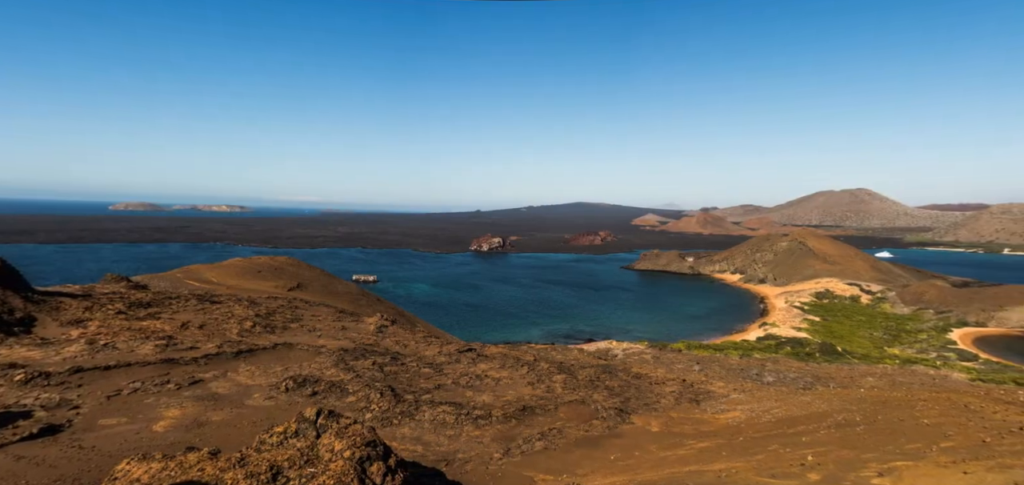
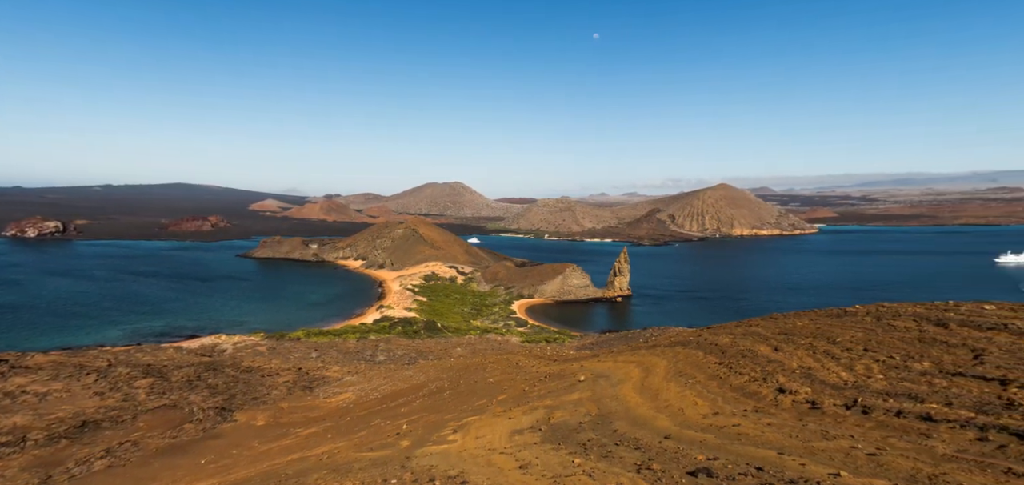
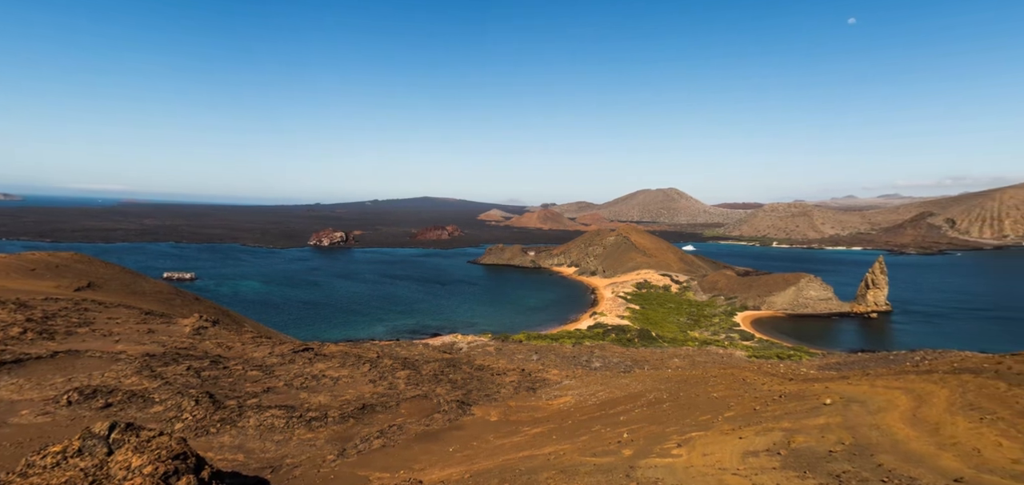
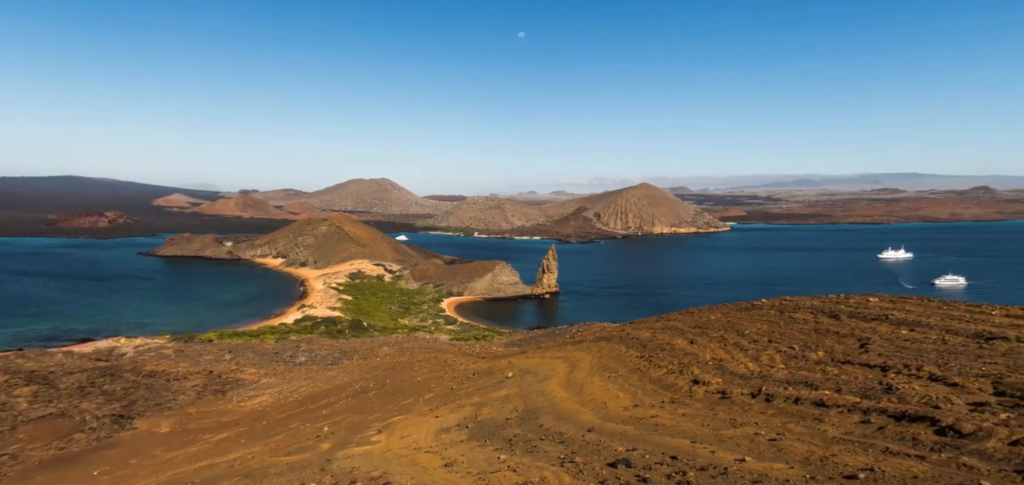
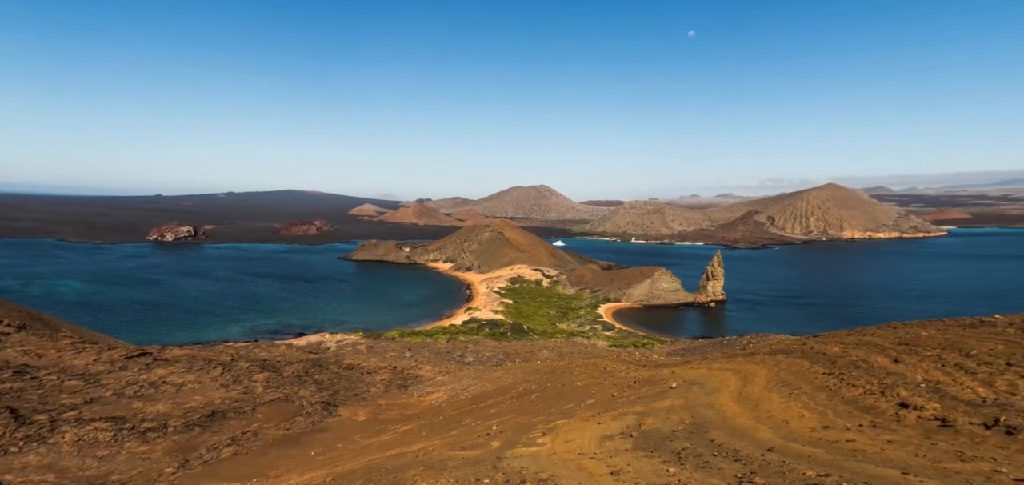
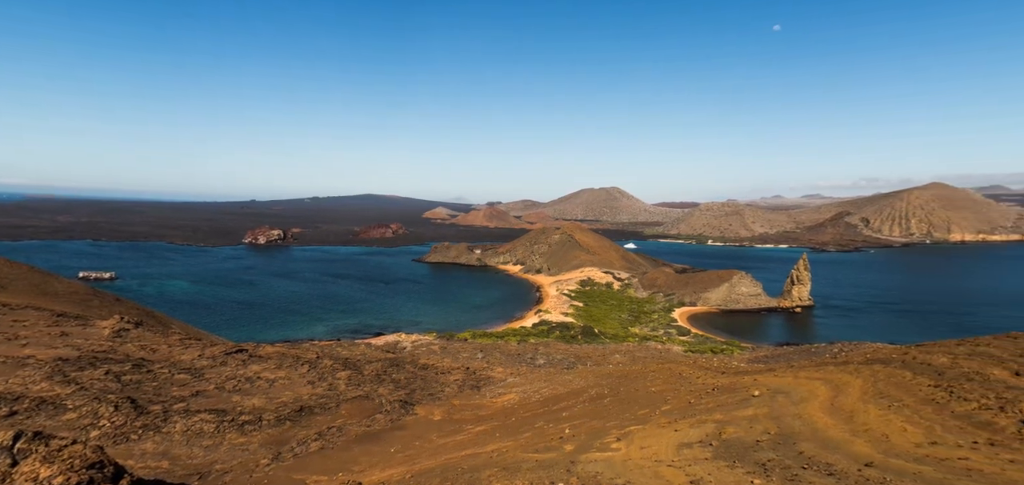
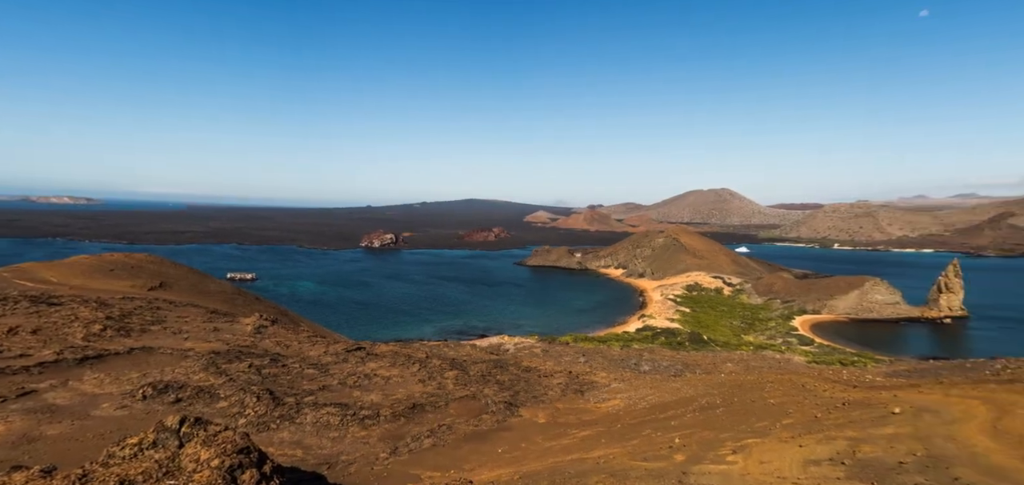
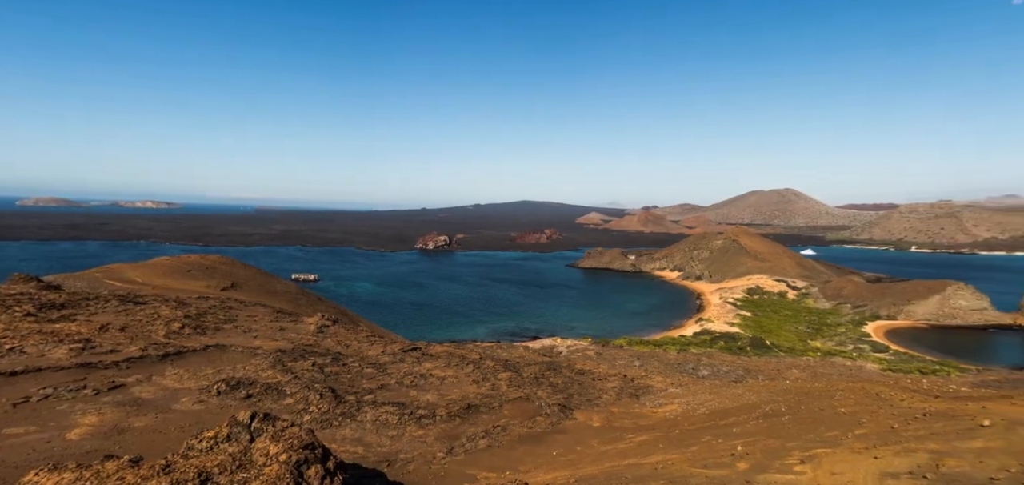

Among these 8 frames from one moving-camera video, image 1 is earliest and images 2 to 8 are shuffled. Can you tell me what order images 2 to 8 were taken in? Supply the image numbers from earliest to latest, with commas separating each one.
8, 7, 3, 6, 5, 2, 4
